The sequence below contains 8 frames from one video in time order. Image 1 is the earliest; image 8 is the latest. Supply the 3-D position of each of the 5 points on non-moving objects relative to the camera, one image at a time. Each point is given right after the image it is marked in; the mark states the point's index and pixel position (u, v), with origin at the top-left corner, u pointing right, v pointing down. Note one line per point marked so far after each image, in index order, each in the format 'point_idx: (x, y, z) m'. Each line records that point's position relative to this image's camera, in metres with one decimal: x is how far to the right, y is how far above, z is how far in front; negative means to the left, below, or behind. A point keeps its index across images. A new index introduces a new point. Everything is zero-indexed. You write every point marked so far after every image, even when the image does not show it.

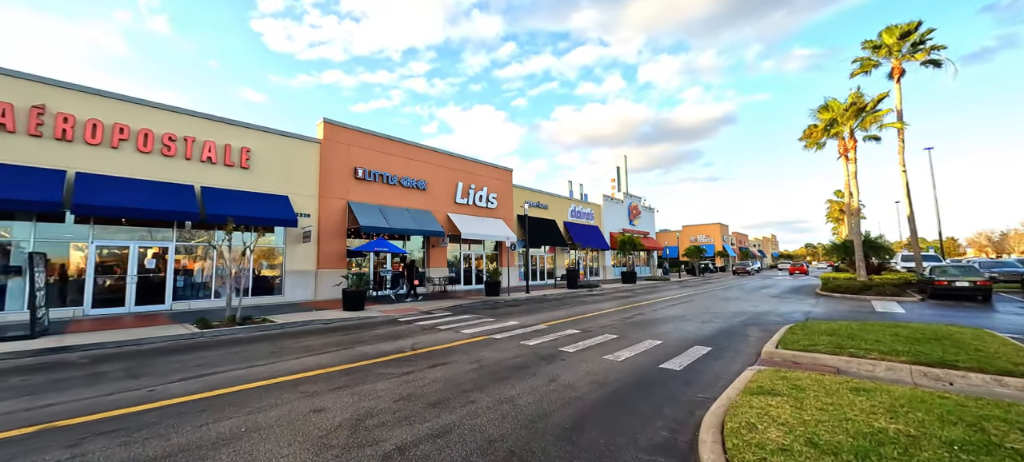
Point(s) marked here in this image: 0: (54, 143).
0: (-14.9, +2.9, +12.1) m
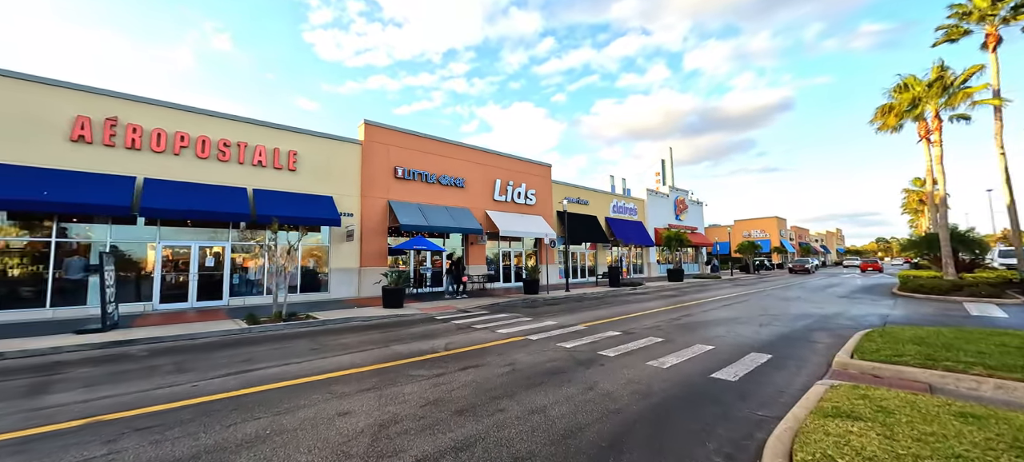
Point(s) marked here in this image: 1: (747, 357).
0: (-13.7, +2.8, +13.3) m
1: (+4.0, -2.1, +6.4) m
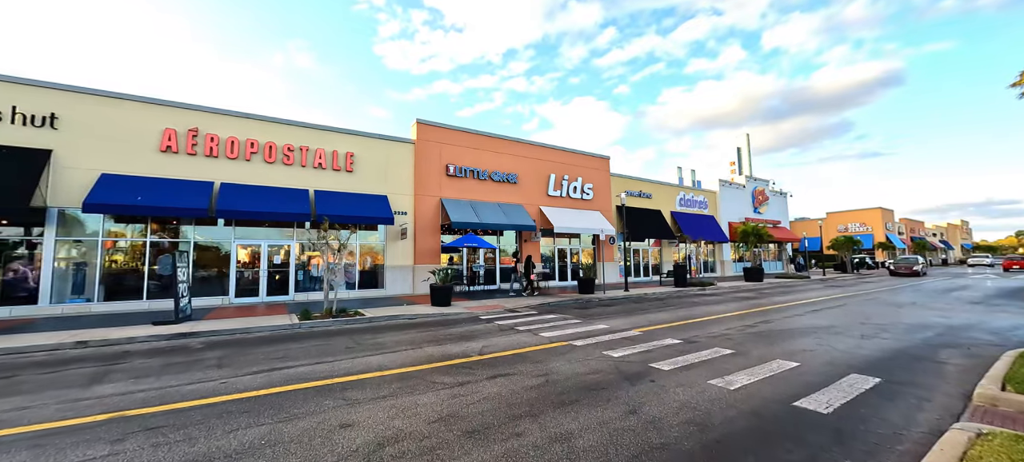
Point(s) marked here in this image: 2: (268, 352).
0: (-11.9, +2.8, +14.7) m
1: (+4.5, -2.0, +5.0) m
2: (-4.7, -2.3, +7.3) m
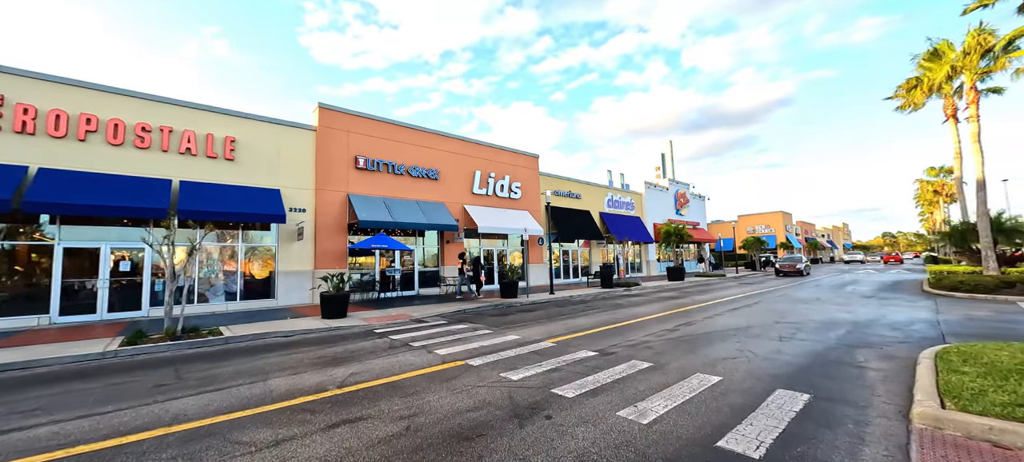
0: (-14.8, +2.8, +11.2) m
1: (+2.9, -1.9, +4.2) m
2: (-6.5, -2.2, +4.9) m
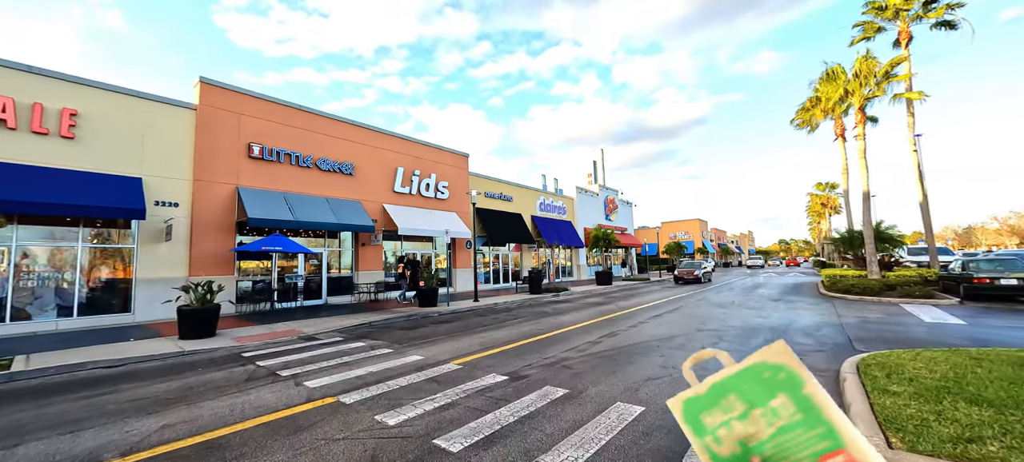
0: (-16.8, +3.0, +7.4) m
1: (+1.7, -1.9, +3.4) m
2: (-7.7, -2.1, +2.6) m
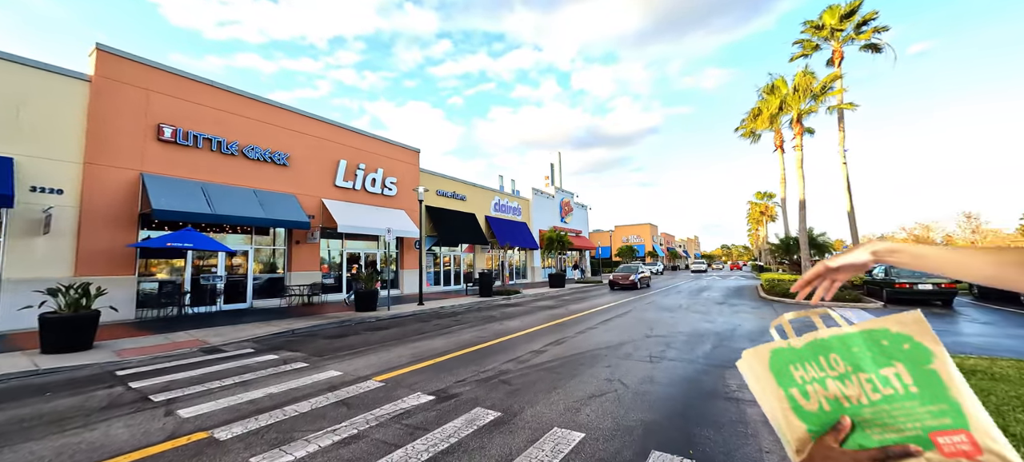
0: (-17.8, +3.4, +4.9) m
1: (+1.0, -1.9, +2.8) m
2: (-8.2, -1.9, +1.0) m
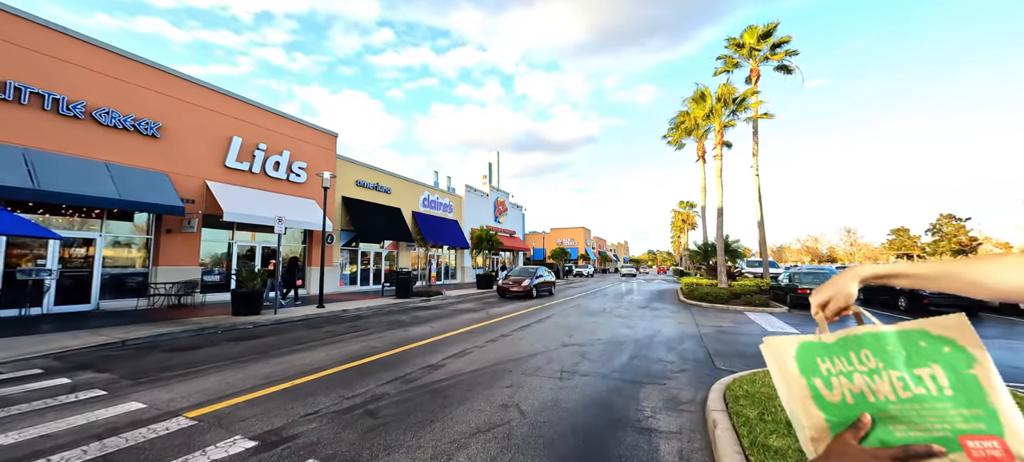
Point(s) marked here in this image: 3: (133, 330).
0: (-18.7, +4.1, +0.9) m
1: (0.0, -1.8, +1.8) m
2: (-8.8, -1.5, -1.4) m
3: (-8.4, -2.2, +8.3) m
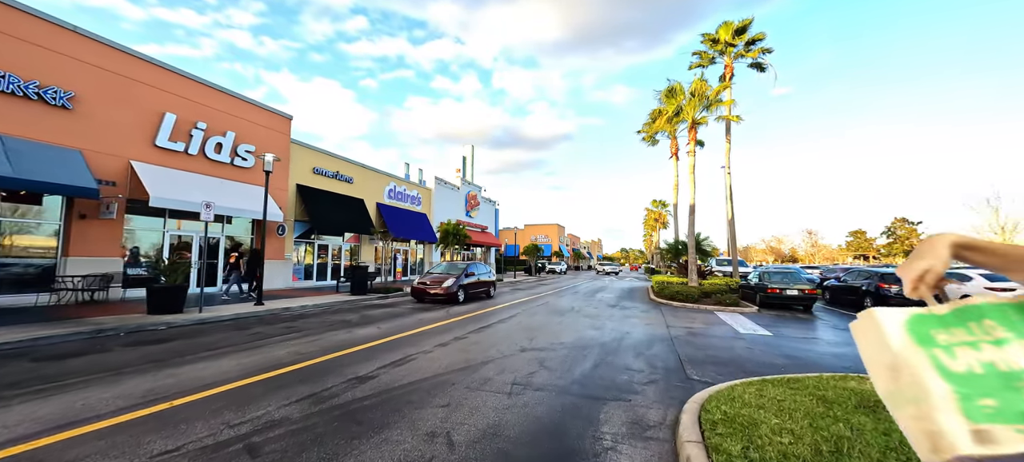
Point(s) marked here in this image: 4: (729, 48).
0: (-19.0, +4.6, -1.2) m
1: (-0.5, -1.6, +1.0) m
2: (-9.1, -1.2, -2.8) m
3: (-9.2, -1.9, +6.9) m
4: (+10.5, +8.8, +18.1) m
